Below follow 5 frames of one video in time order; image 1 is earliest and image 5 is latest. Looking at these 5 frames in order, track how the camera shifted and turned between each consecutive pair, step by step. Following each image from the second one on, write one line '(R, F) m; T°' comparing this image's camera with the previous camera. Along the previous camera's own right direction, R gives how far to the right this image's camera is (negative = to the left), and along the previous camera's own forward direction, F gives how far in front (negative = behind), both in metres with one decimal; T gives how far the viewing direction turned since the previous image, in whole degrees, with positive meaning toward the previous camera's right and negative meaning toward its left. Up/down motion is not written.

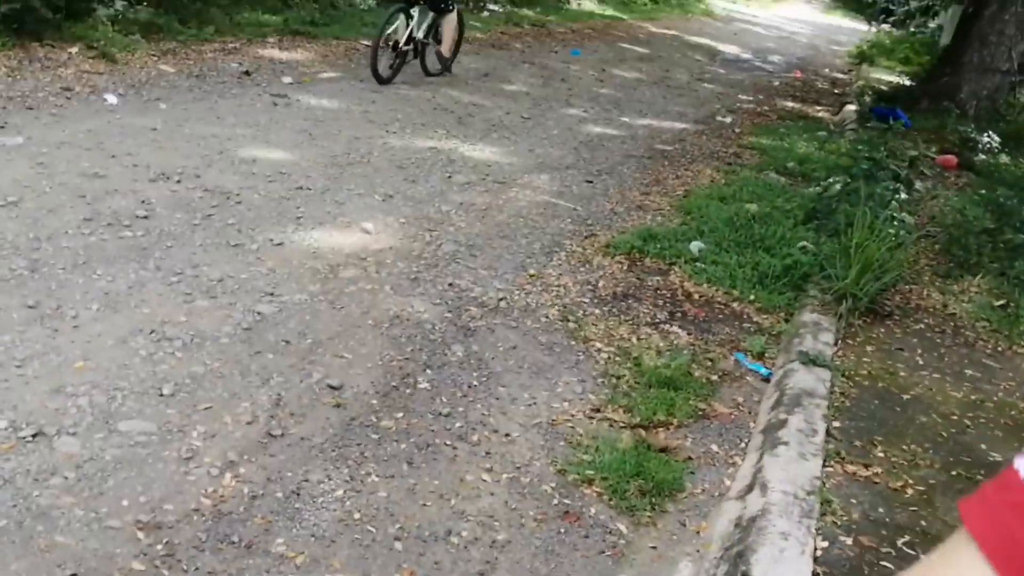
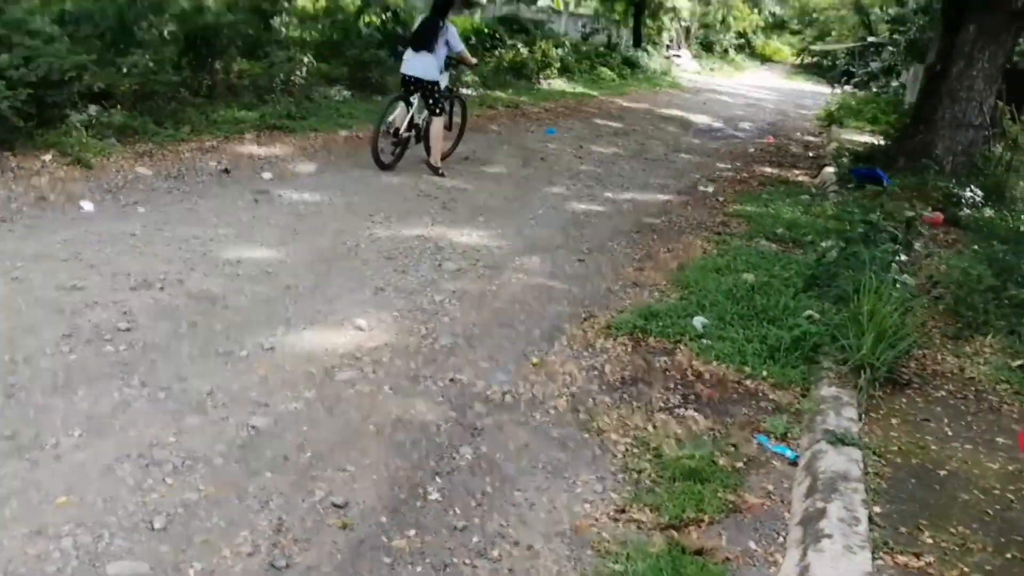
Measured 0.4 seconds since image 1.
(-0.1, +0.2) m; +1°
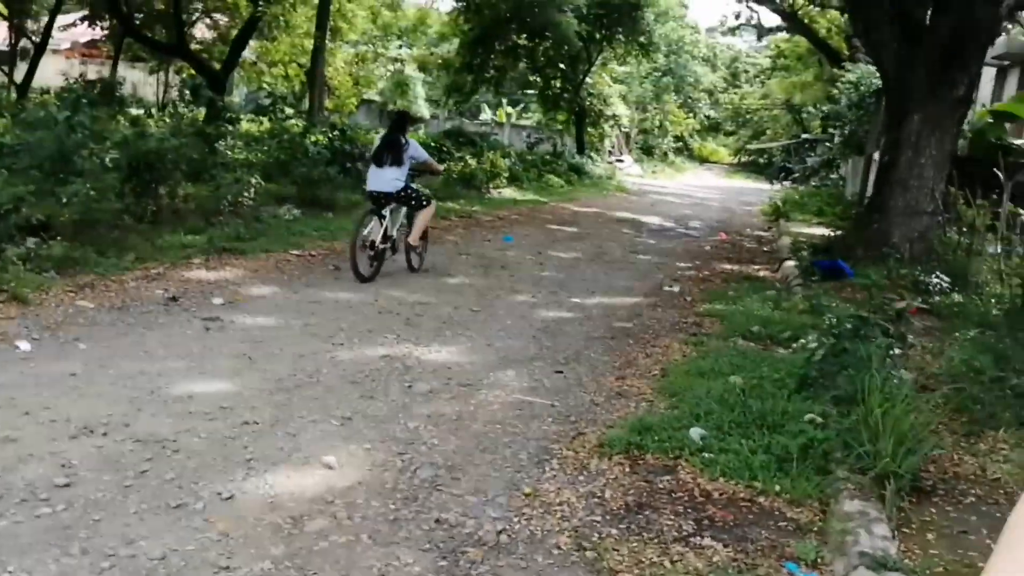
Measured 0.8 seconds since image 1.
(-0.1, +0.4) m; +3°
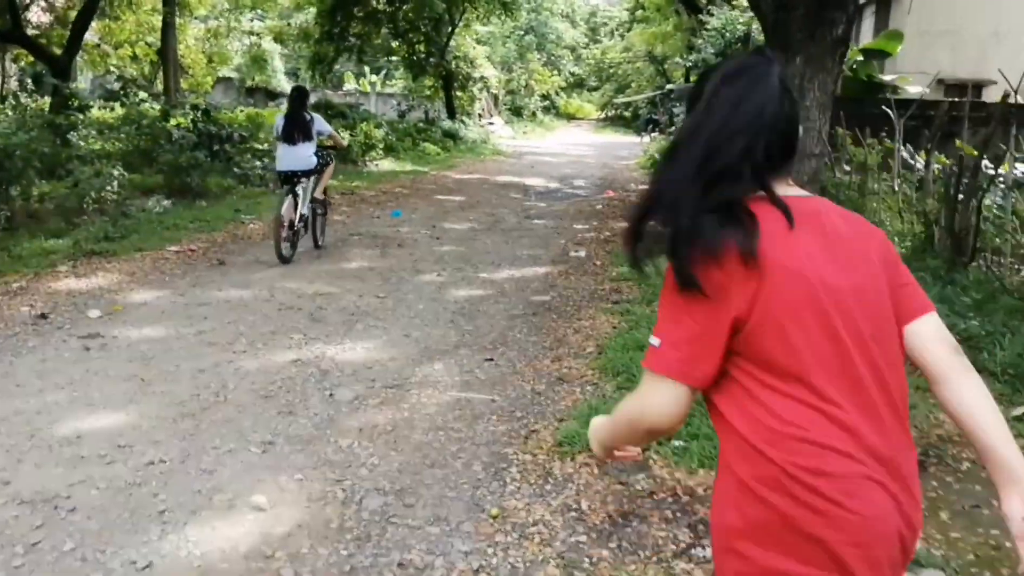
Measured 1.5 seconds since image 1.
(-0.2, +0.5) m; +7°
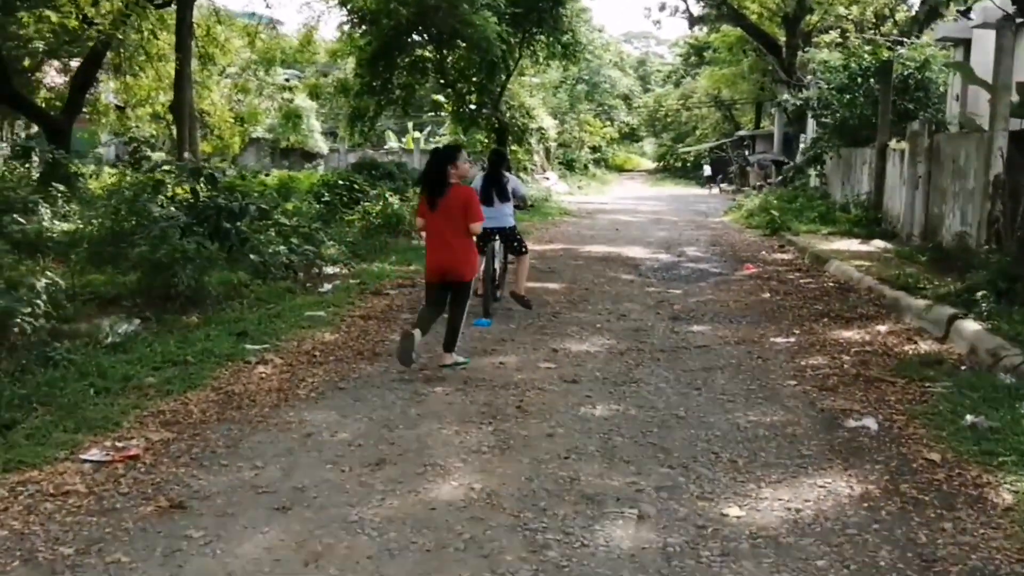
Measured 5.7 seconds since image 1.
(-1.0, +4.5) m; -2°
